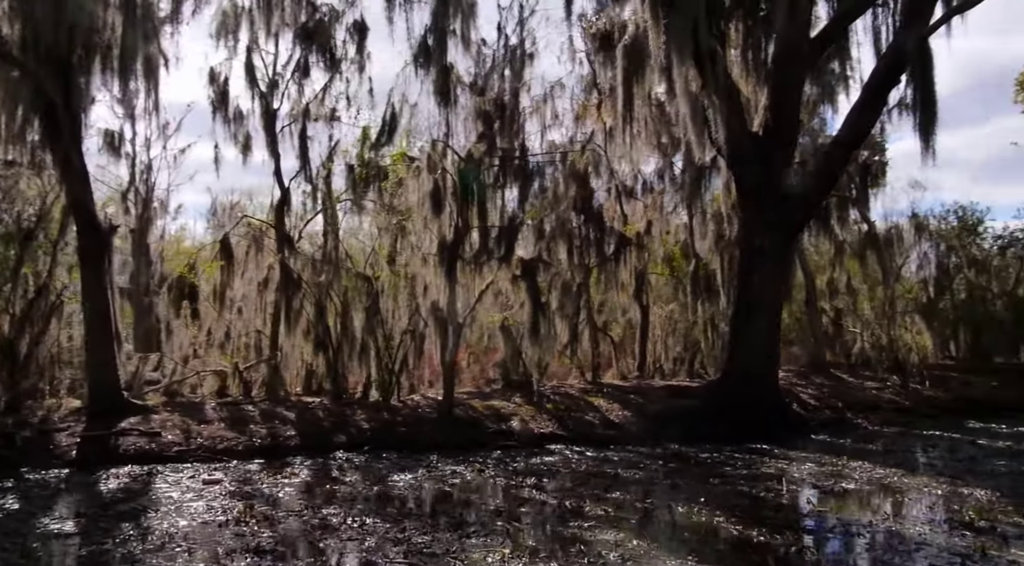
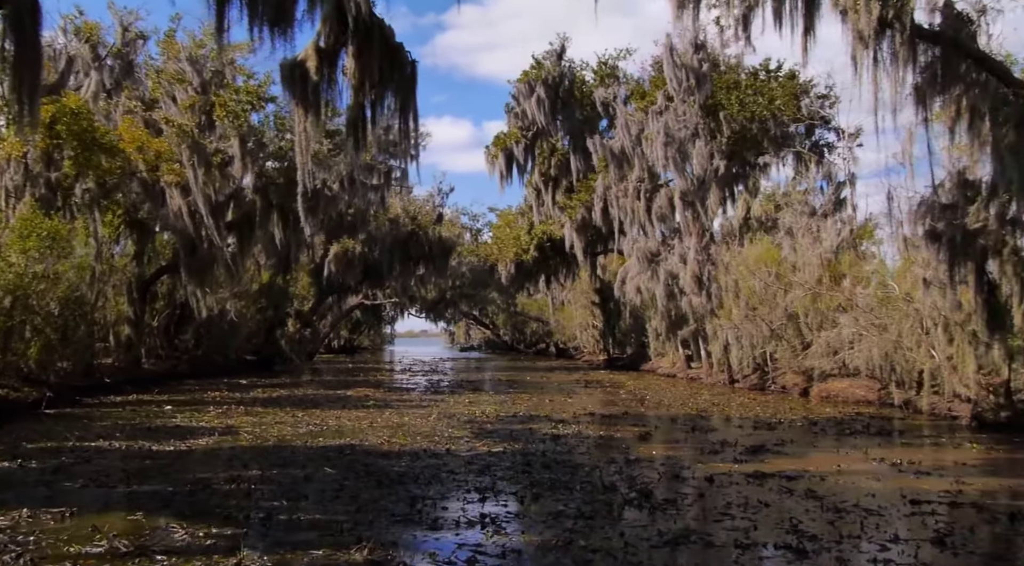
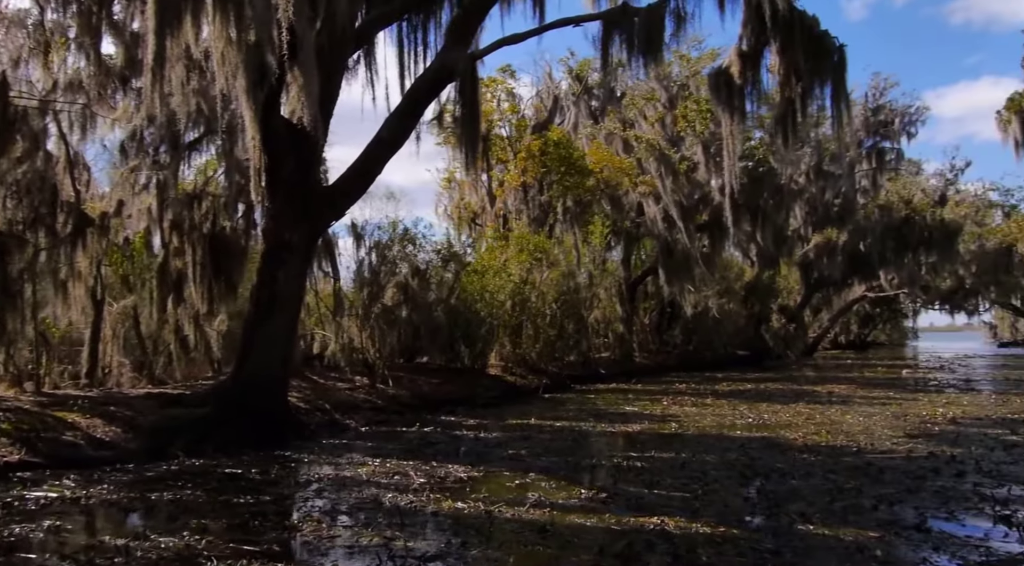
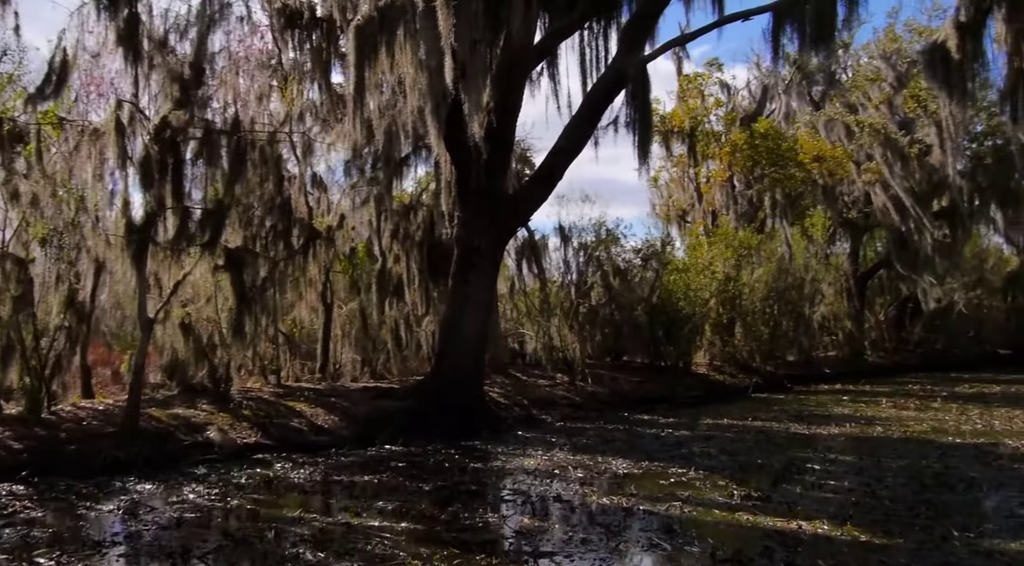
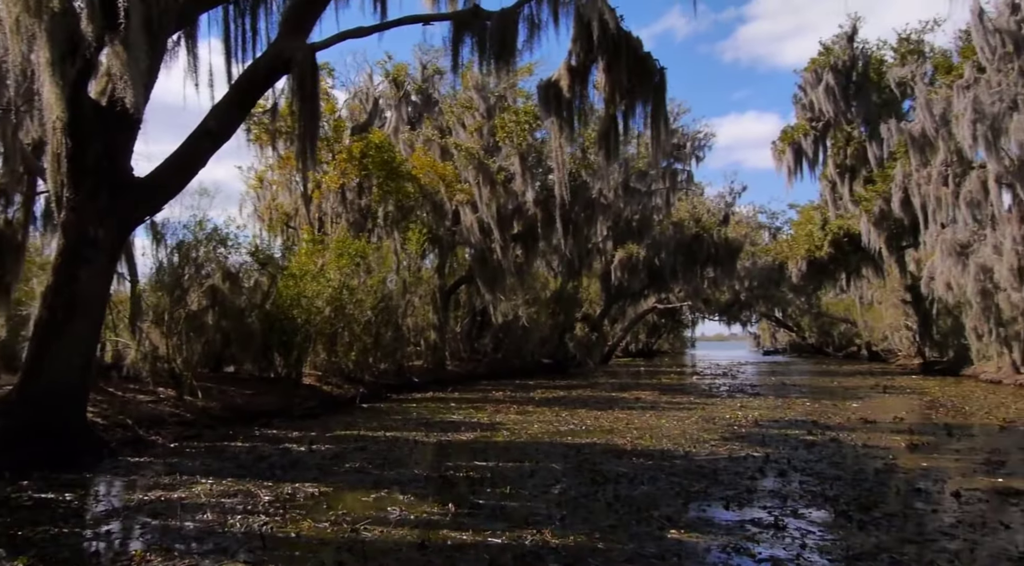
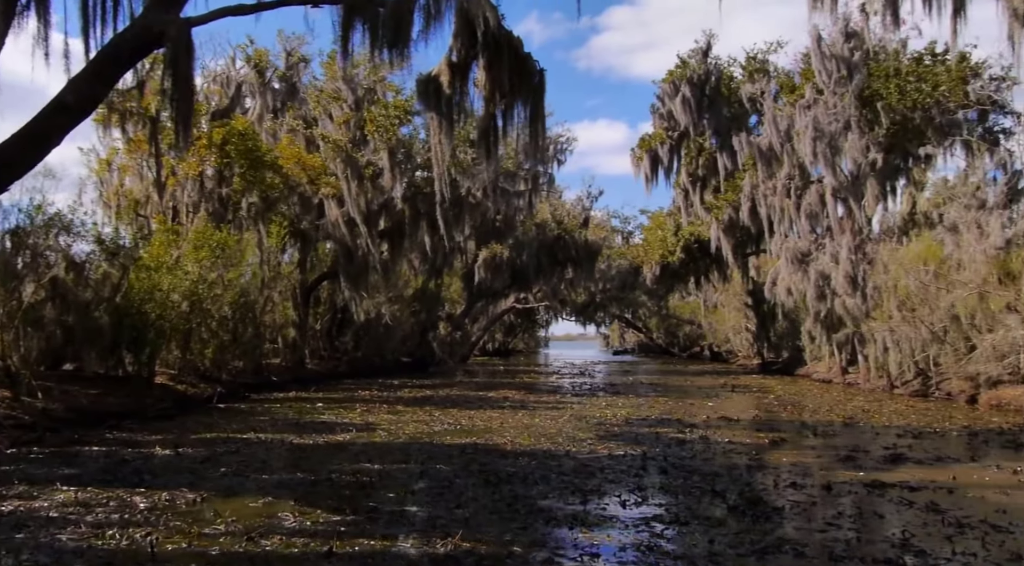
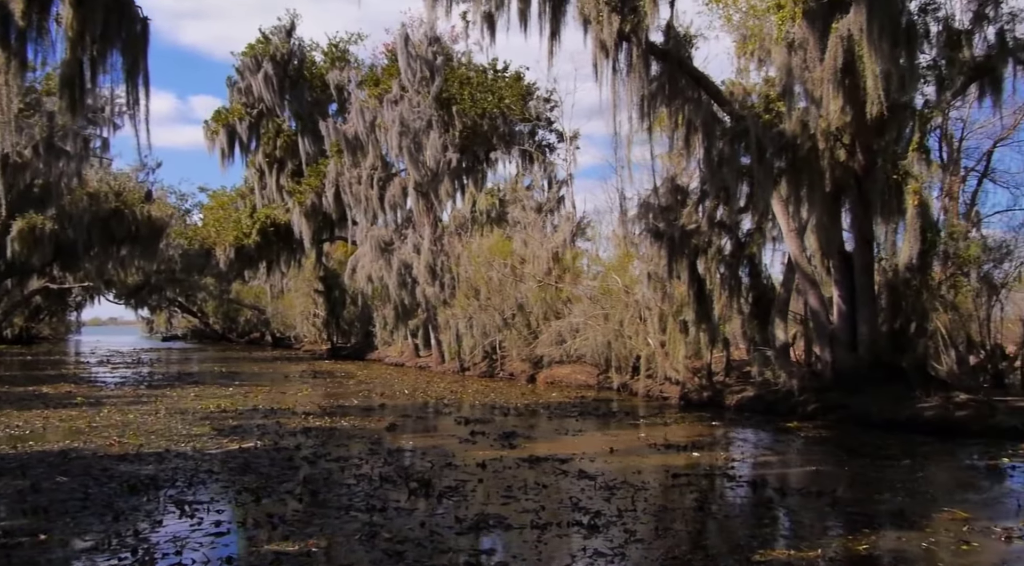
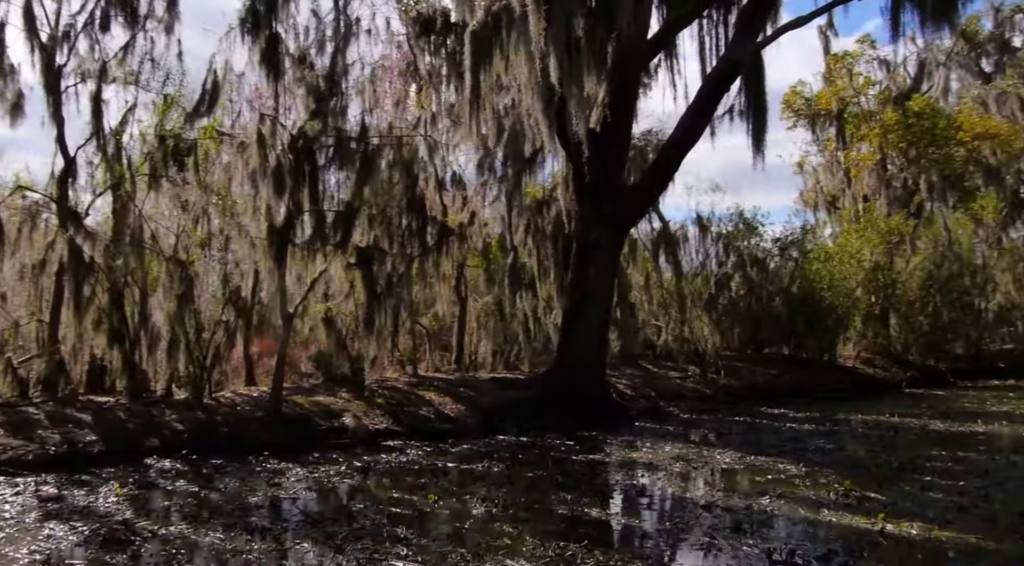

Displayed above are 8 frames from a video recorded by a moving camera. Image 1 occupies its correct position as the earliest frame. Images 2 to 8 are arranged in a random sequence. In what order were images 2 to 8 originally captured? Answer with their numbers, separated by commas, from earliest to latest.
8, 4, 3, 5, 6, 2, 7
